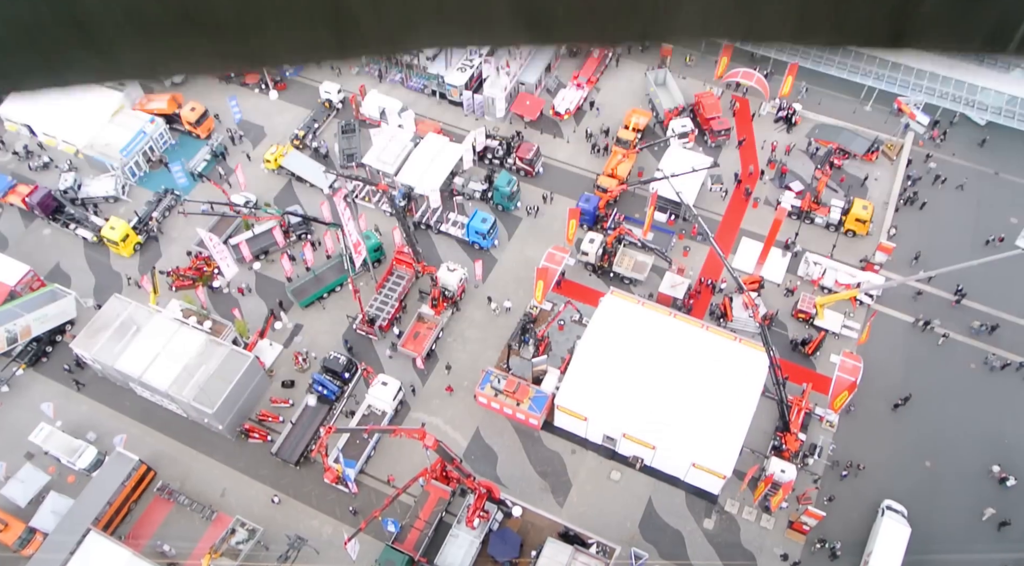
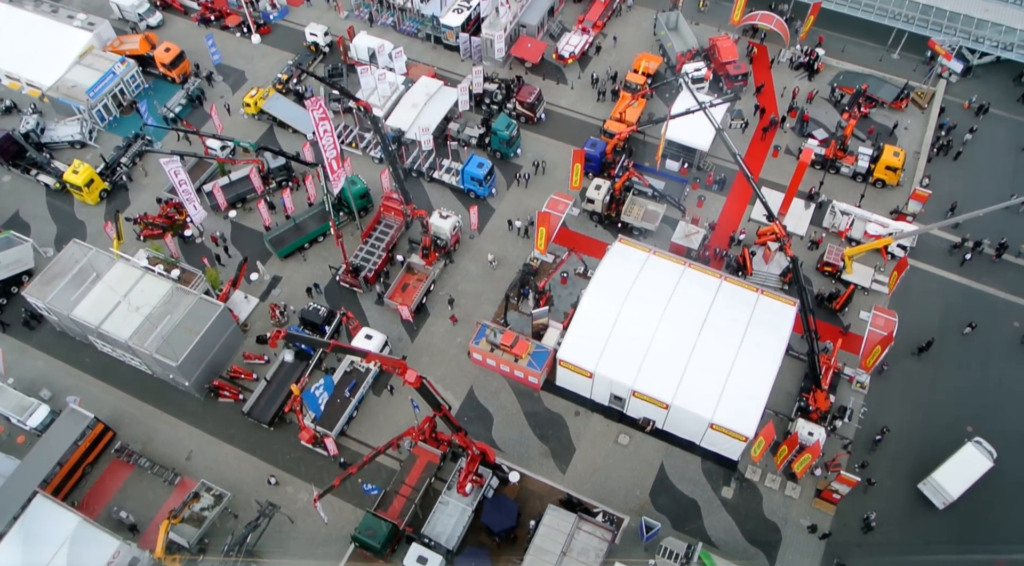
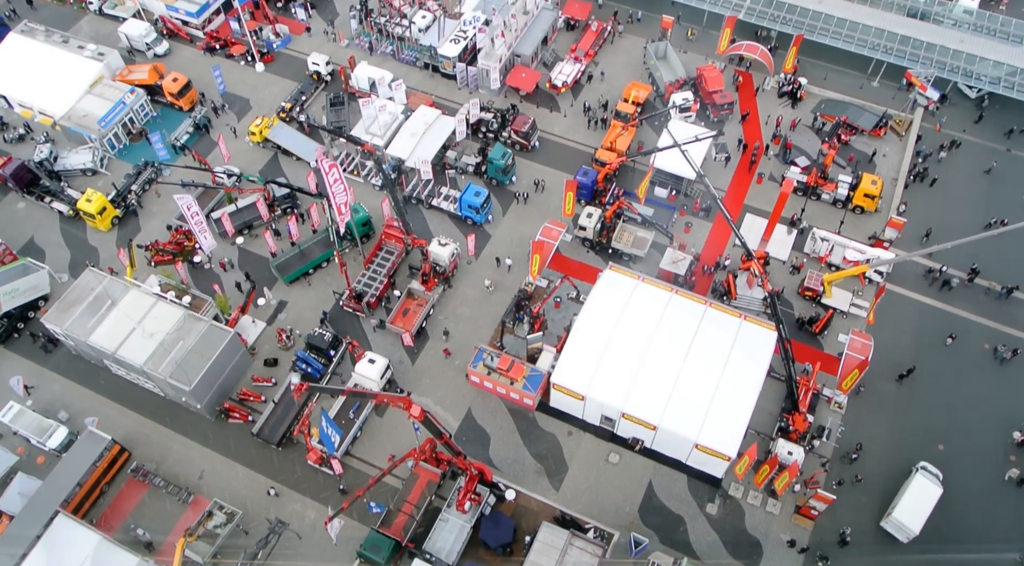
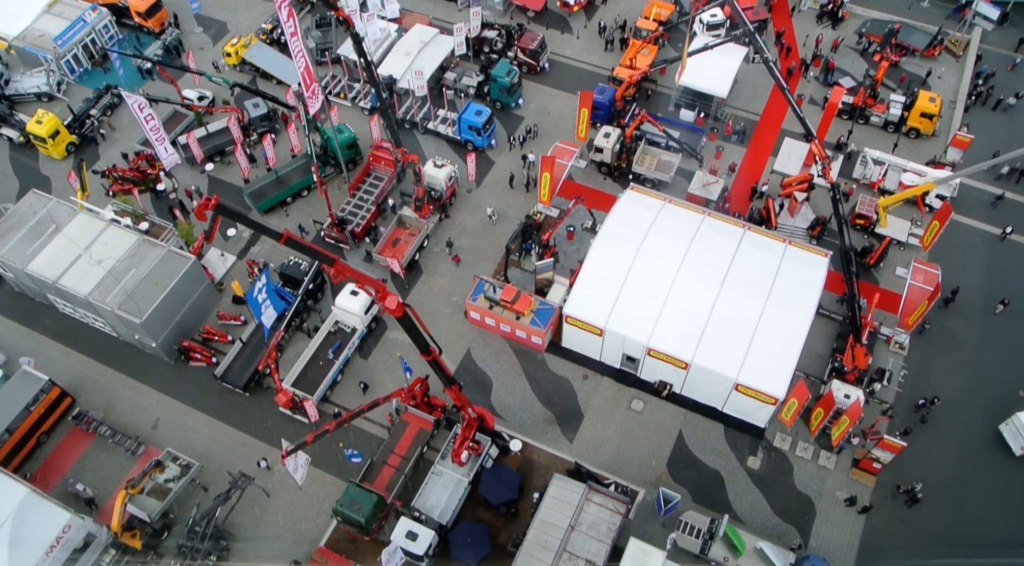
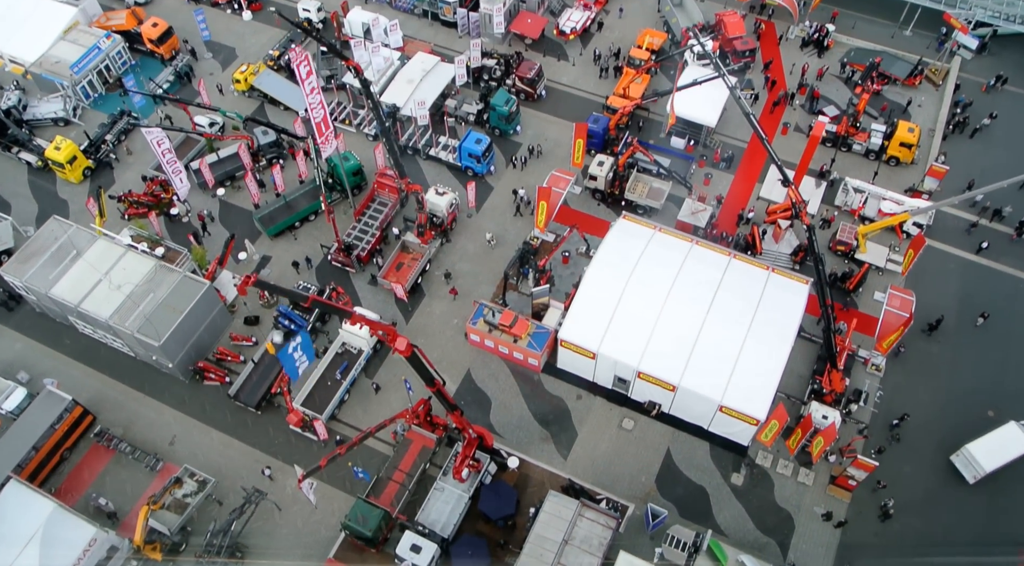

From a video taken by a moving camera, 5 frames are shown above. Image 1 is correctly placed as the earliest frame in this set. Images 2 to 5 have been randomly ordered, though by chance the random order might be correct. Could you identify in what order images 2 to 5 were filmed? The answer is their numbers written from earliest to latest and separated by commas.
3, 2, 5, 4
